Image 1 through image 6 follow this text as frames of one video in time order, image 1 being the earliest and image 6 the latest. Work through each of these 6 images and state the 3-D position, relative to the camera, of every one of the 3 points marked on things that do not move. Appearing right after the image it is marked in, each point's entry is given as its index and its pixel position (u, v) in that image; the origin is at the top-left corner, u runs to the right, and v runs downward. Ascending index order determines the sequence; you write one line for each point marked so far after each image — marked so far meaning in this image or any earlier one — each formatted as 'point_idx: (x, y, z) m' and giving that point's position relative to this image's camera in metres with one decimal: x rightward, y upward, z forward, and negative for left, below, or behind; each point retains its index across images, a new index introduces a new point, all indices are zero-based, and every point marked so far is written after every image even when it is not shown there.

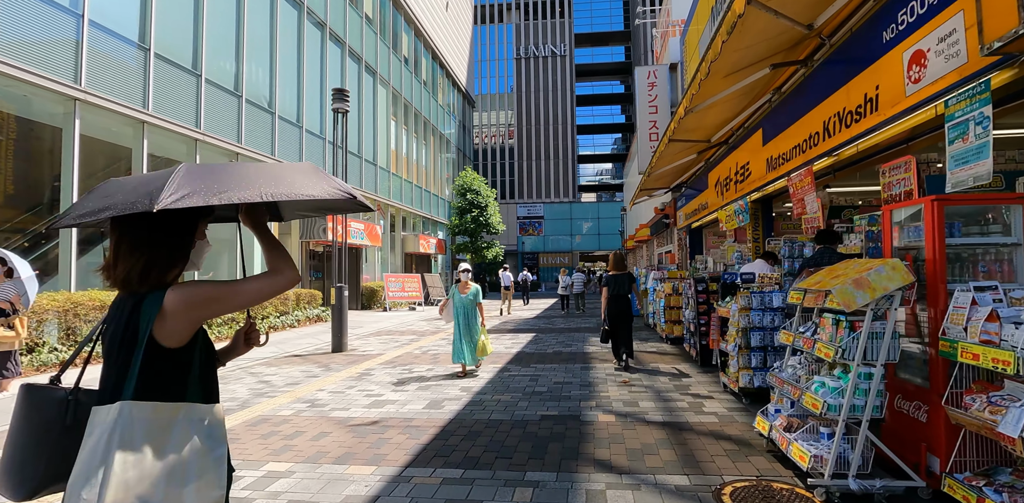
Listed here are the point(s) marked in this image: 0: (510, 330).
0: (-0.1, -2.0, +13.0) m
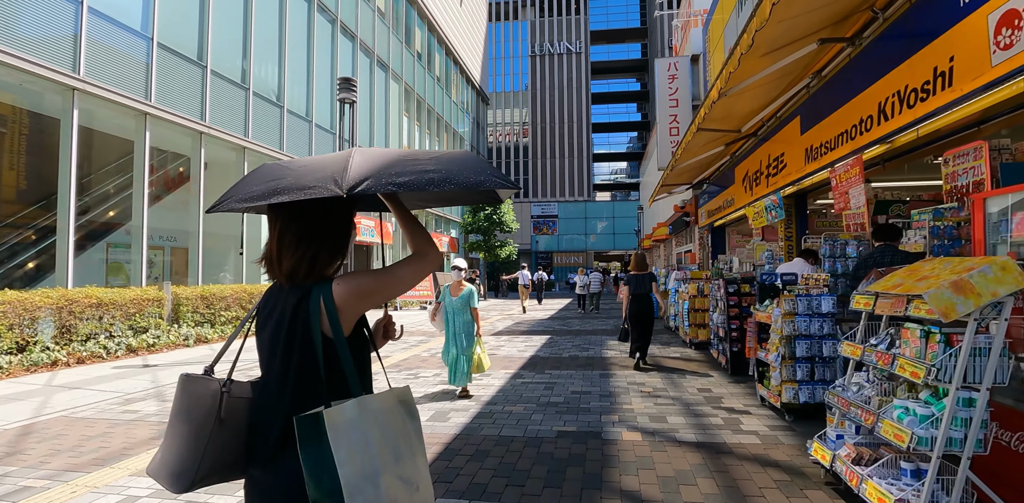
0: (+0.3, -2.0, +12.5) m
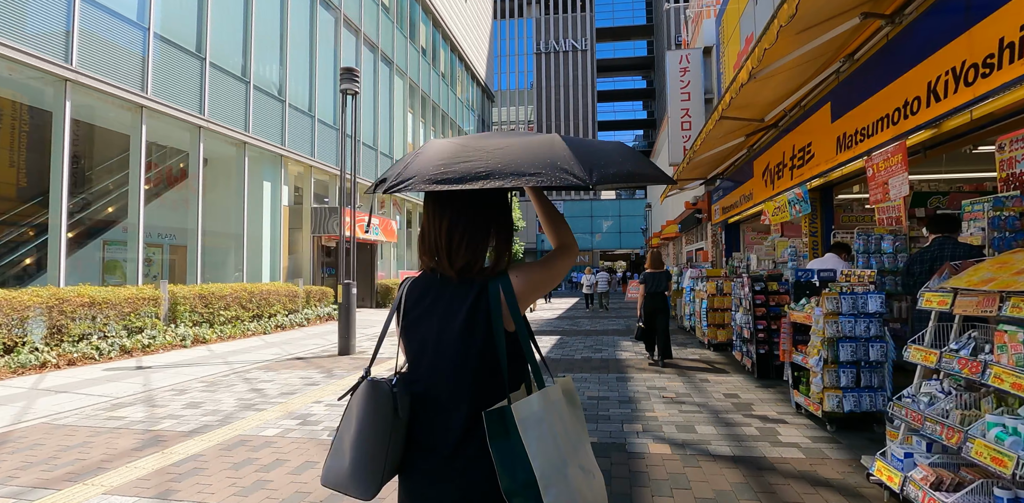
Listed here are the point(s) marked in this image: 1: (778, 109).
0: (+0.5, -1.9, +12.1) m
1: (+4.1, +2.2, +7.9) m
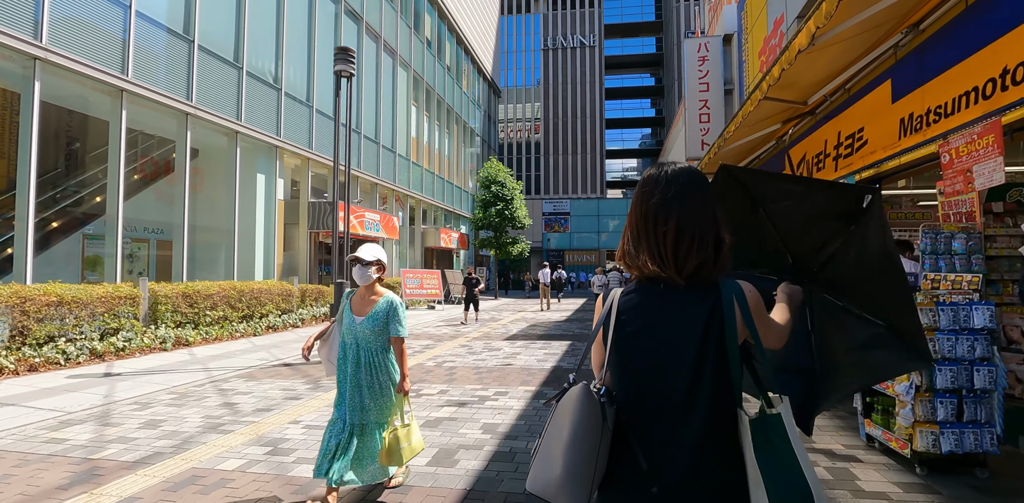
0: (+0.6, -1.9, +11.3) m
1: (+4.3, +2.2, +7.0) m
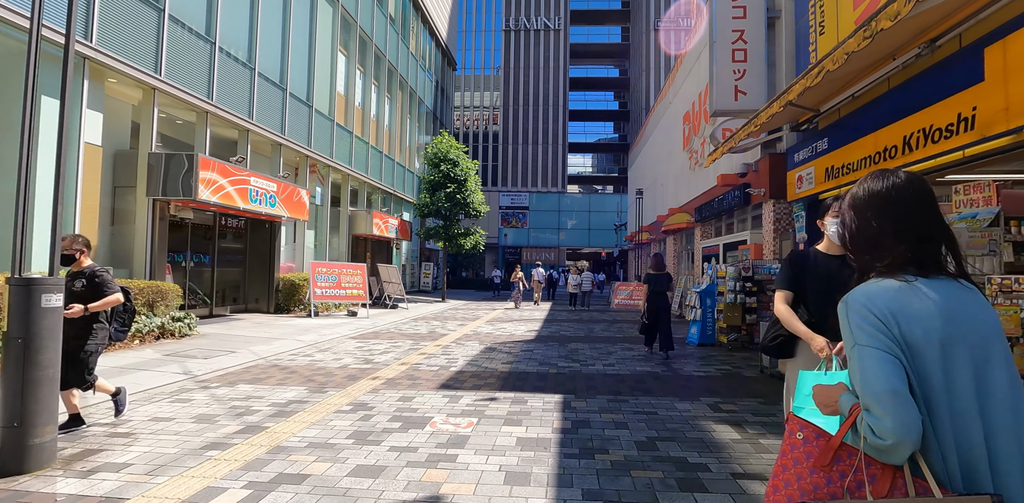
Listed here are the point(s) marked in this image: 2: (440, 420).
0: (-0.1, -1.6, +6.6) m
1: (+4.0, +2.4, +2.7) m
2: (-0.6, -1.5, +4.6) m
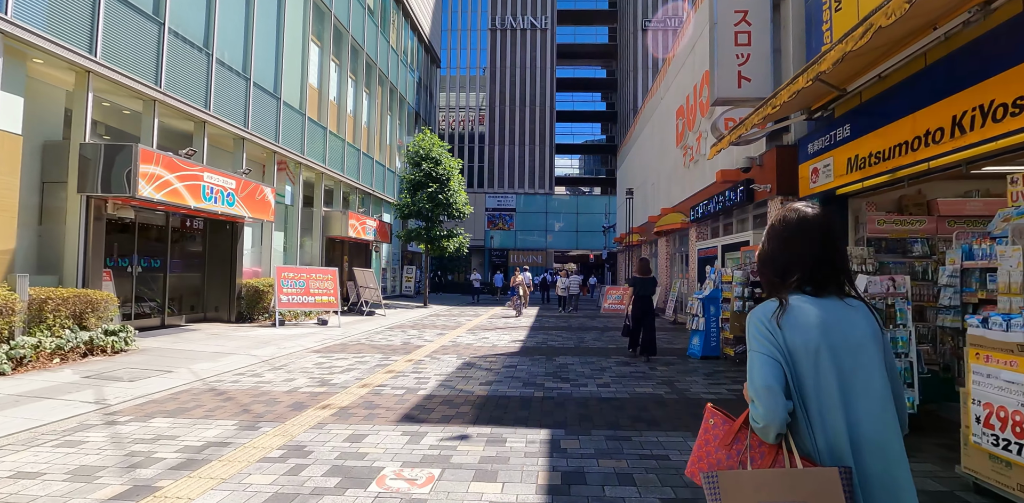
0: (-0.4, -1.6, +5.6) m
1: (+3.8, +2.4, +1.8) m
2: (-0.8, -1.5, +3.5) m
